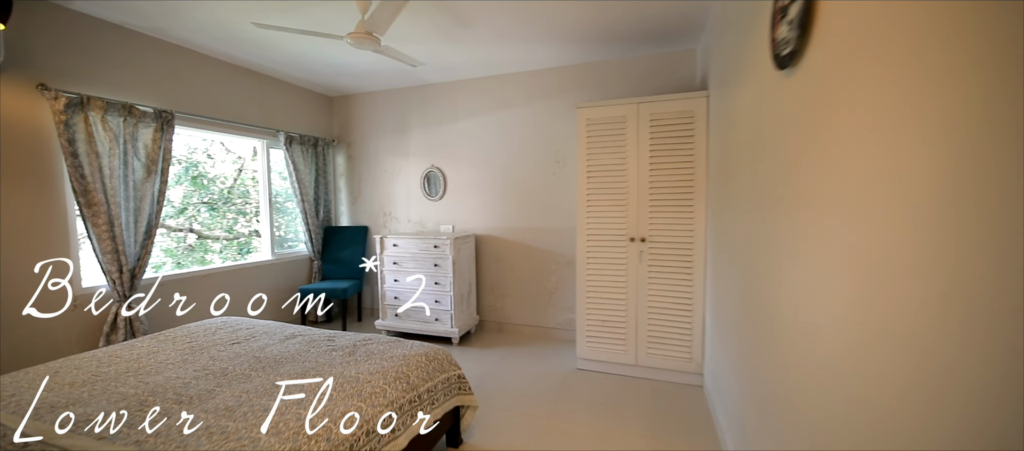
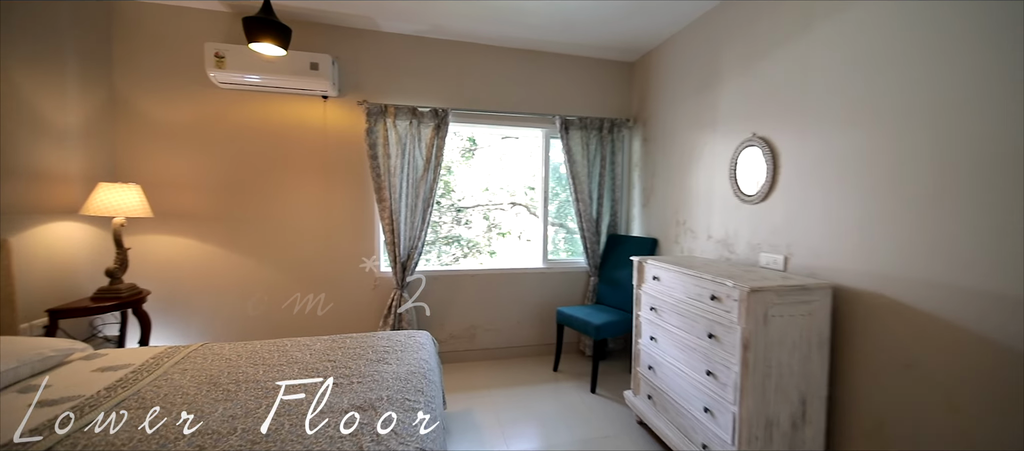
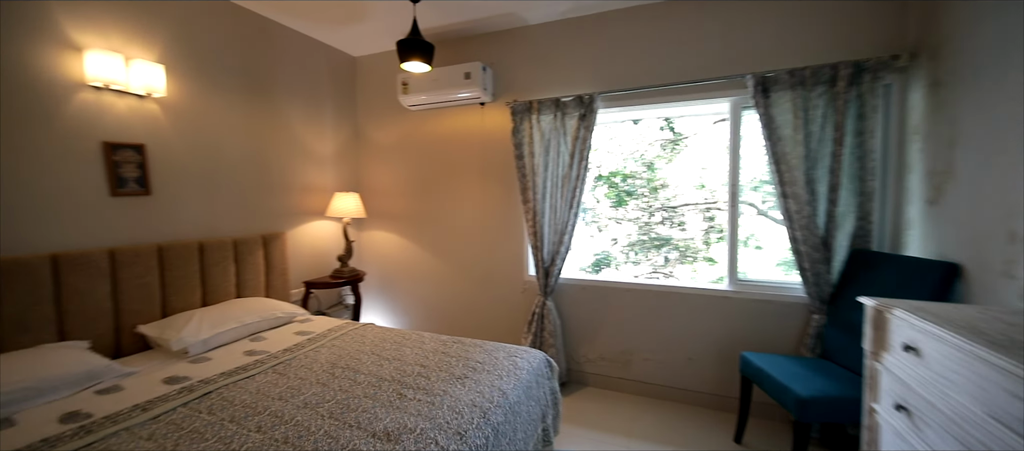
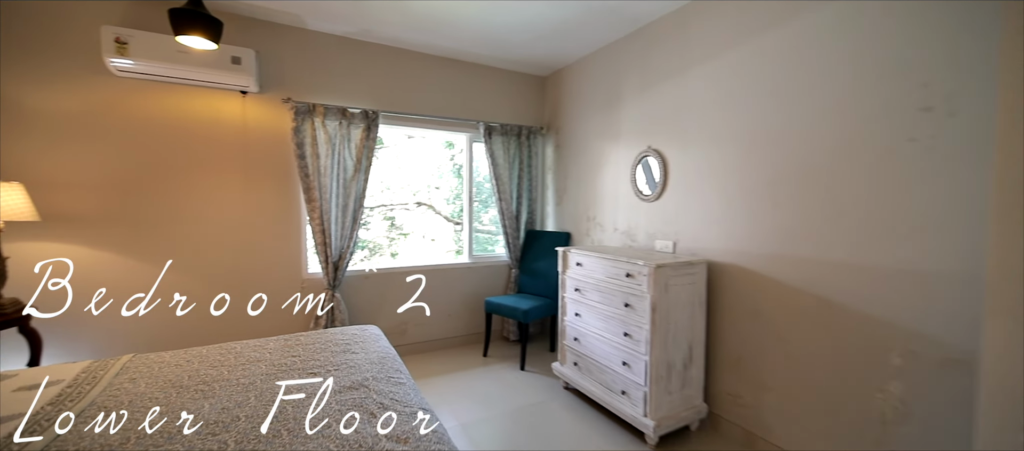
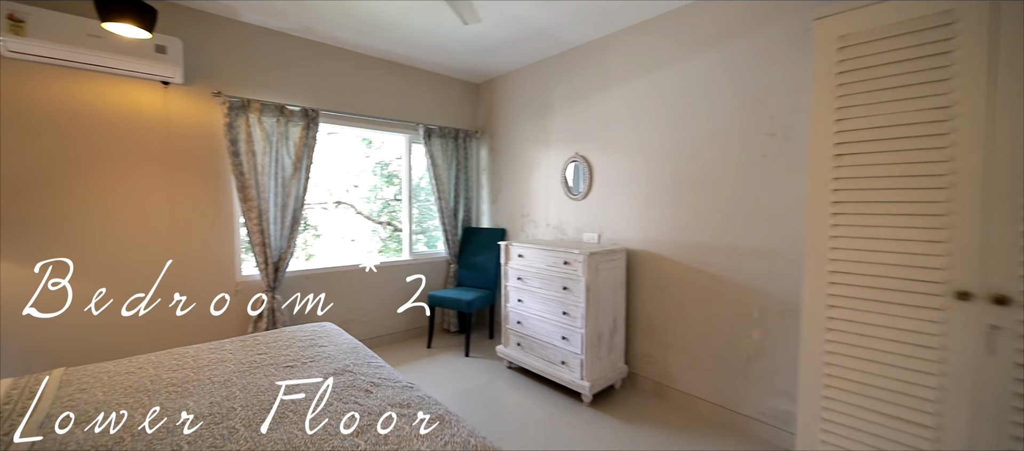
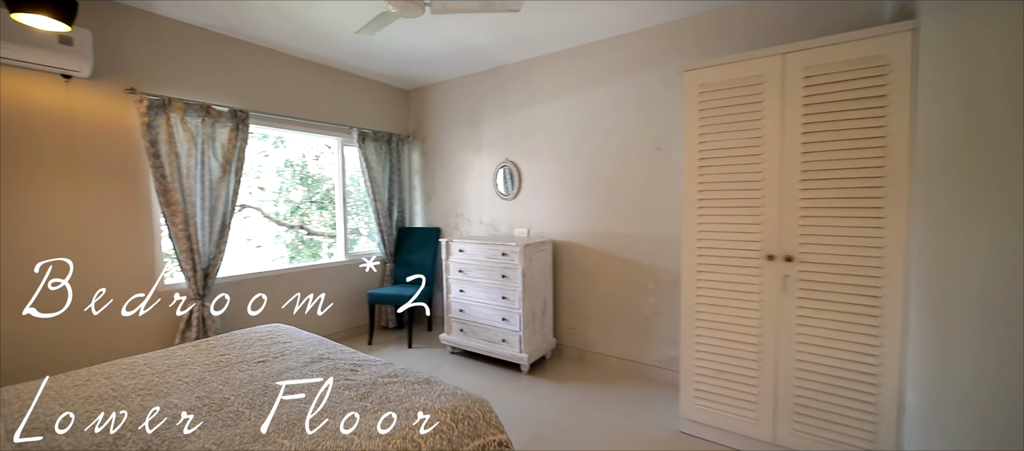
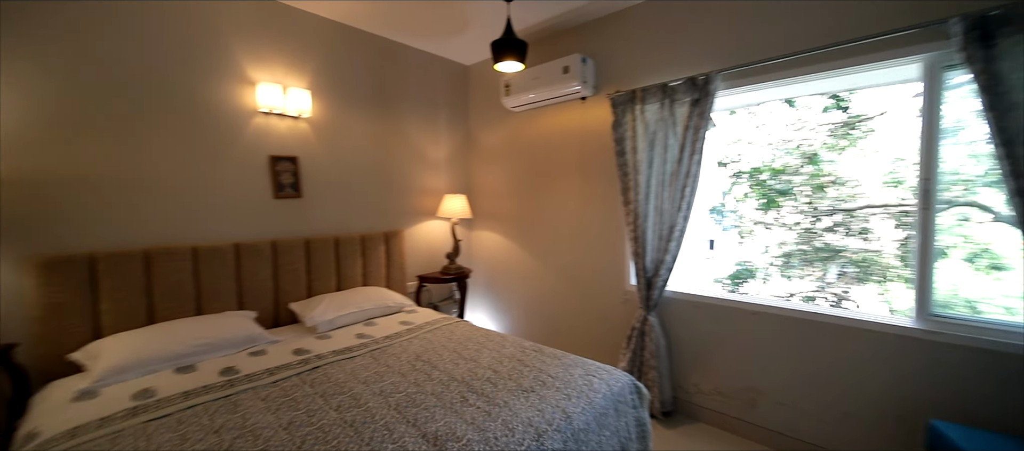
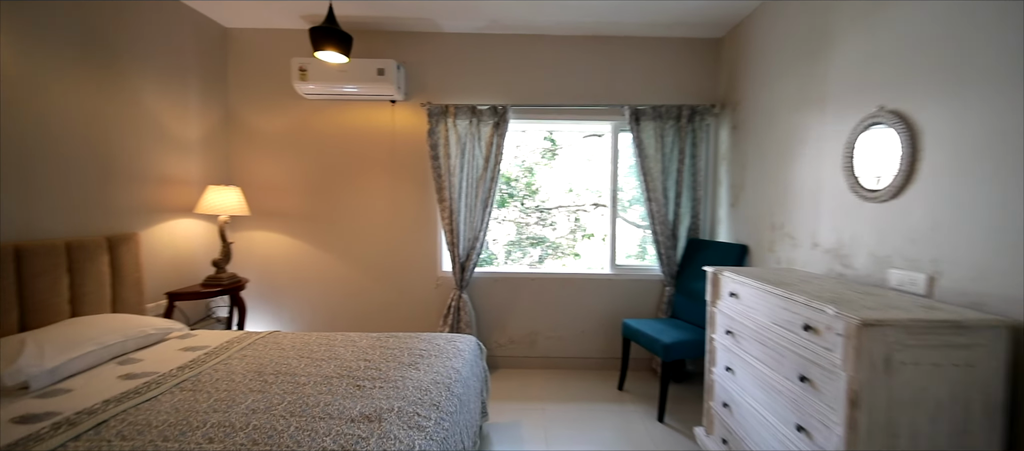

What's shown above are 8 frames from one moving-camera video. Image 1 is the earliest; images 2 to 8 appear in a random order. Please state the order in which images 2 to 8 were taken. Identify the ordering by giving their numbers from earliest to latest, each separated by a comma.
6, 5, 4, 2, 8, 3, 7
